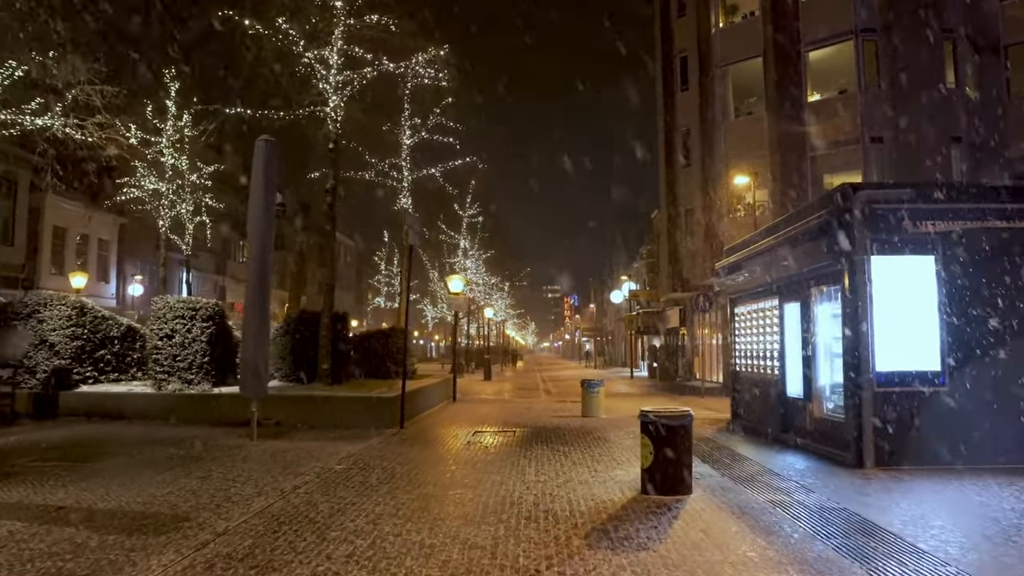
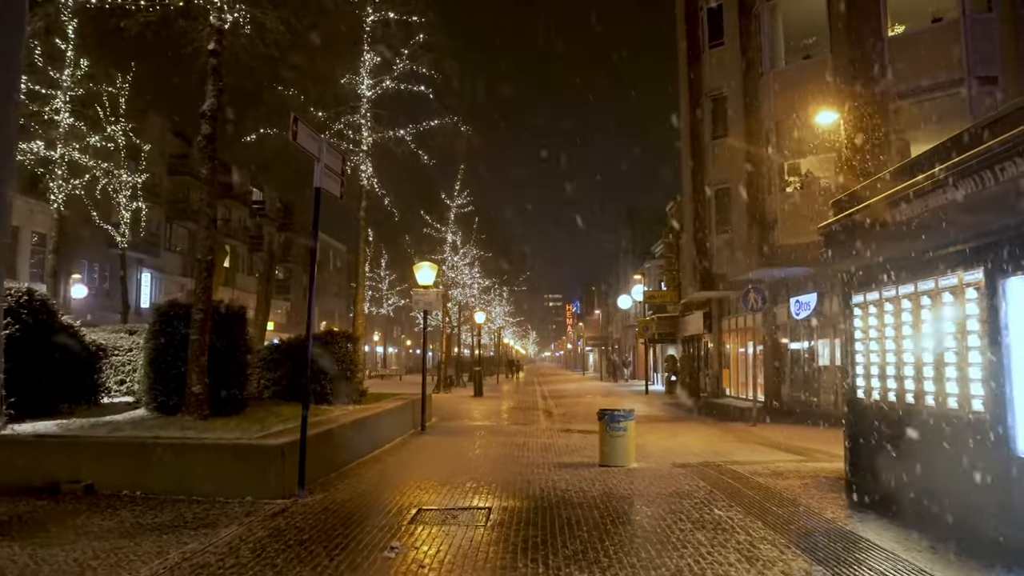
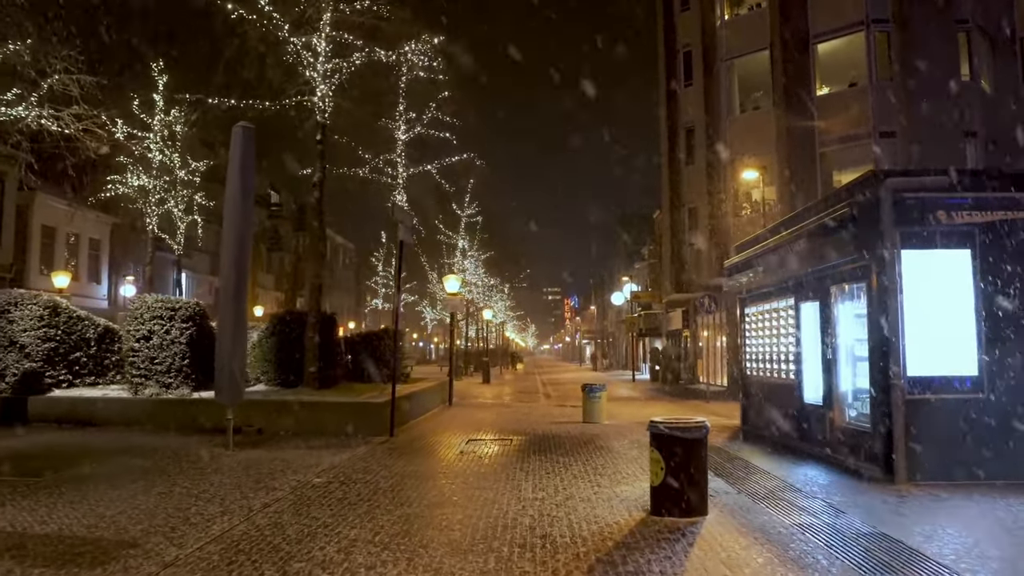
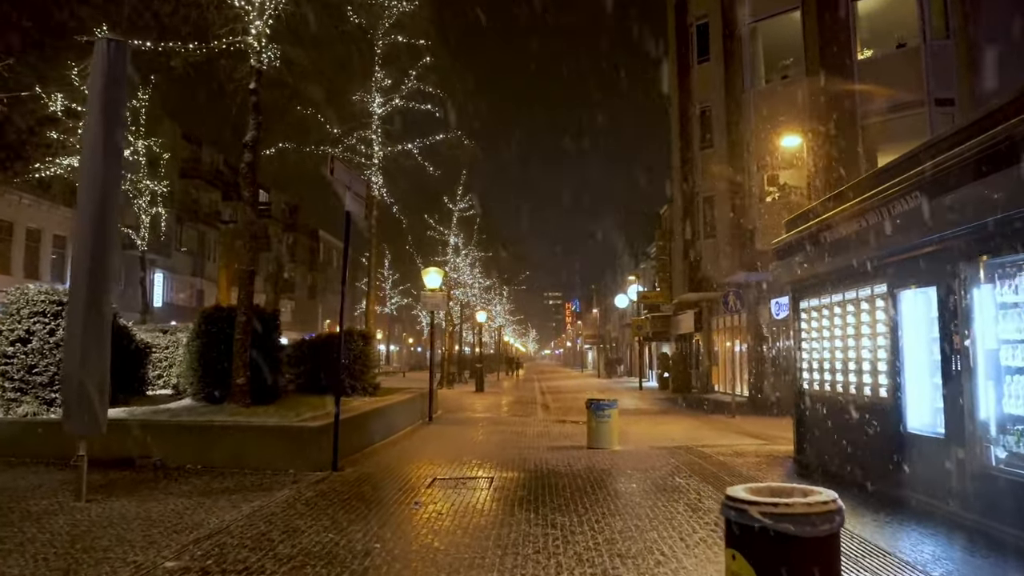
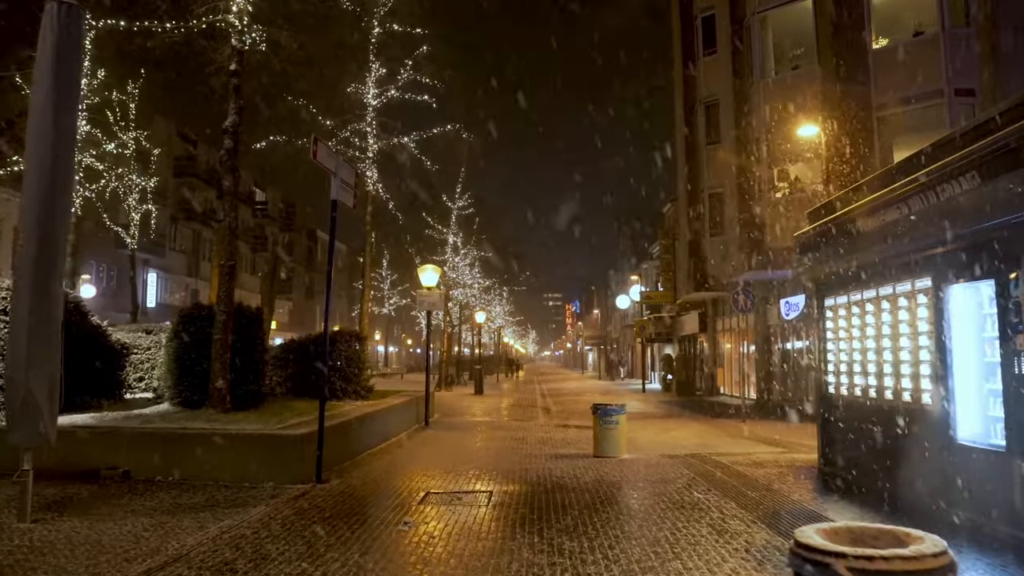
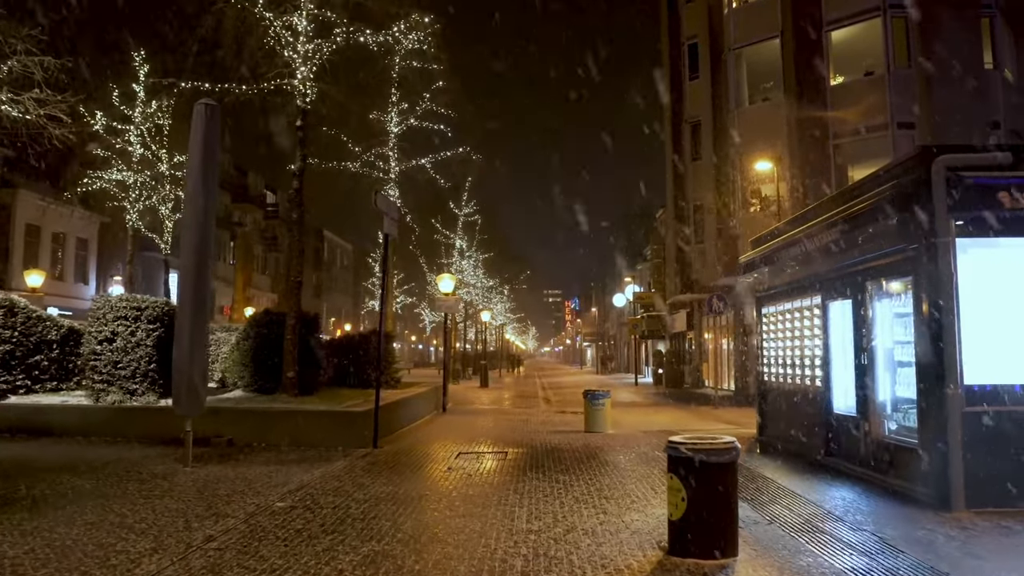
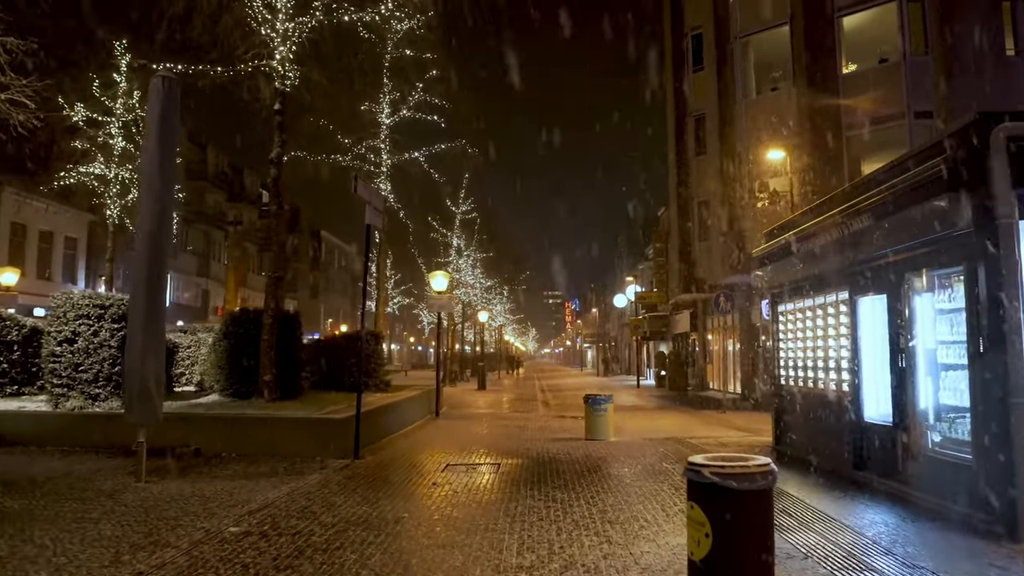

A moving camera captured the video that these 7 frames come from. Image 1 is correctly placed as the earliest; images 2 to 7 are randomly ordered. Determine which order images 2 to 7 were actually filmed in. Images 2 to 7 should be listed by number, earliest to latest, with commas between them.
3, 6, 7, 4, 5, 2
